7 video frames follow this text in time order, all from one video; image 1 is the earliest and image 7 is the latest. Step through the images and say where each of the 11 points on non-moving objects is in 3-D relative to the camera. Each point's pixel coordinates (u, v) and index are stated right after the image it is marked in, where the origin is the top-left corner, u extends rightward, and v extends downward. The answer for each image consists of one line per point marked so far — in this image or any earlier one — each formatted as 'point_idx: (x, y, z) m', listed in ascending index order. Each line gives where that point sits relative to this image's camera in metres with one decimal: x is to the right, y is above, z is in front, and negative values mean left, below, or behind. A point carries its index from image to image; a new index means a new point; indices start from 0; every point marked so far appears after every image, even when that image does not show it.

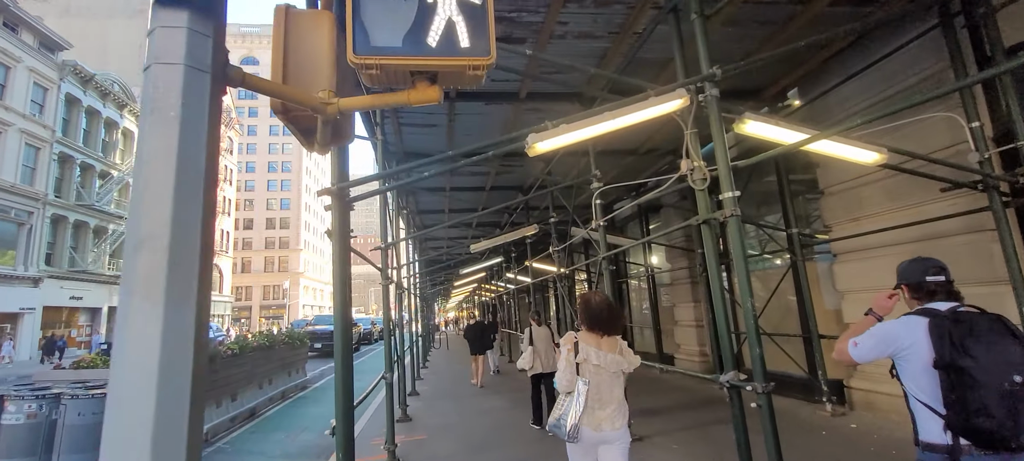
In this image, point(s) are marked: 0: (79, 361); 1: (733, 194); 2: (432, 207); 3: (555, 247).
0: (-5.6, -1.7, +6.3) m
1: (+1.4, +0.2, +3.2) m
2: (-1.9, +0.6, +11.7) m
3: (+0.7, -0.3, +8.2) m
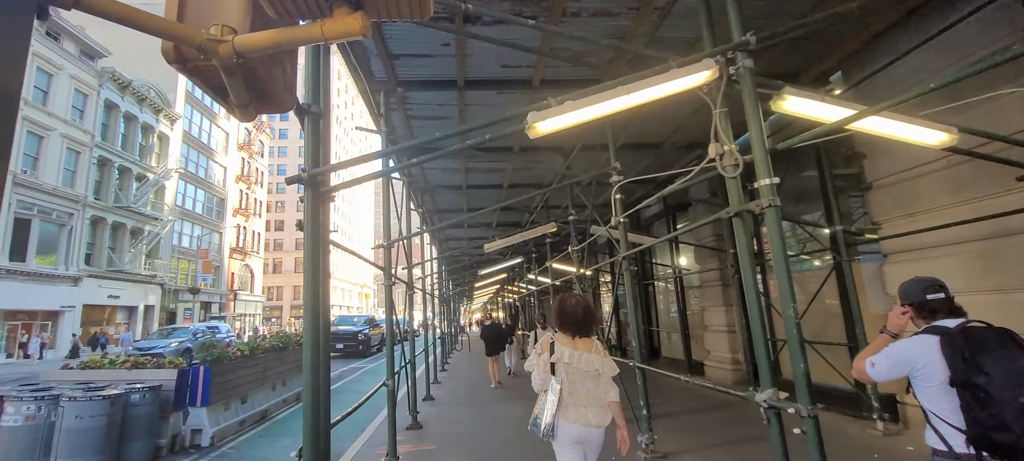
0: (-5.4, -1.7, +6.2) m
1: (+1.4, +0.3, +2.7) m
2: (-1.4, +0.6, +11.4) m
3: (+1.0, -0.3, +7.8) m
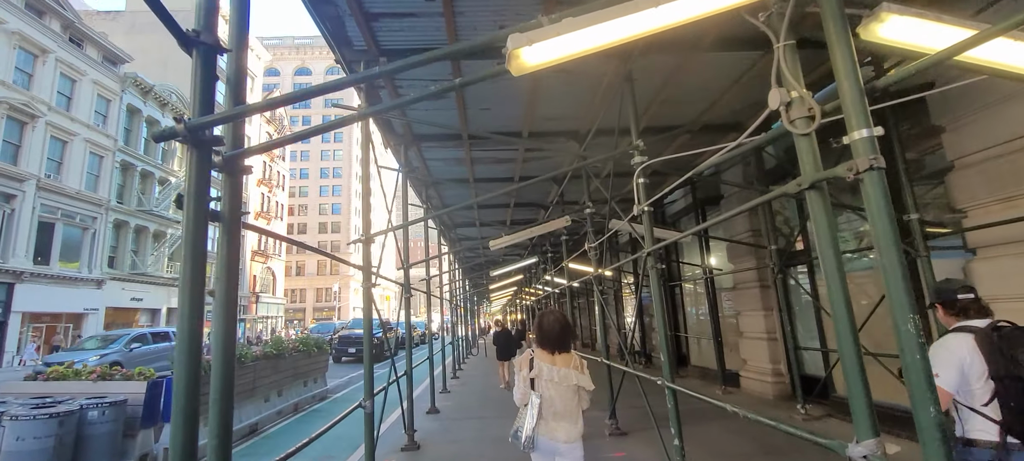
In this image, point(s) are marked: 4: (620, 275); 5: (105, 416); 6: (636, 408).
0: (-5.3, -1.6, +5.6) m
1: (+1.3, +0.4, +1.8) m
2: (-1.1, +0.6, +10.6) m
3: (+1.1, -0.2, +6.9) m
4: (+2.9, -1.2, +12.9) m
5: (-4.1, -1.9, +5.0) m
6: (+2.0, -2.9, +7.8) m
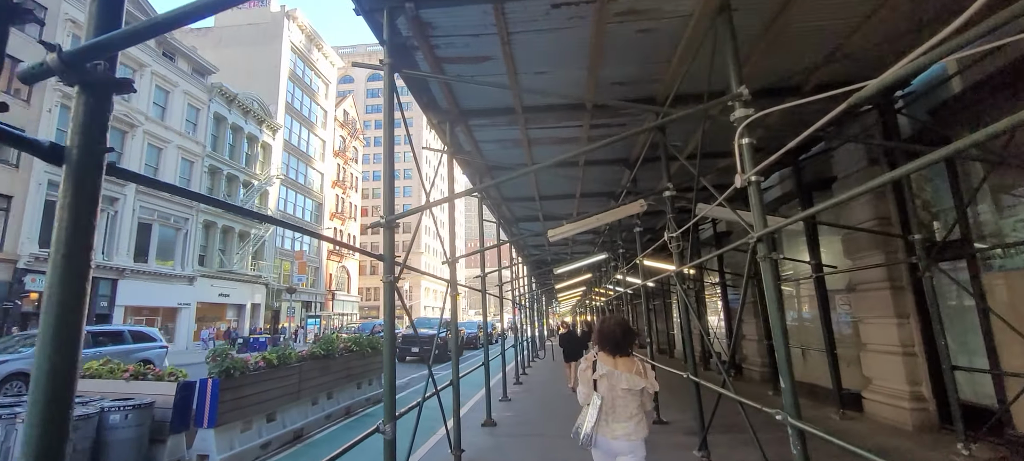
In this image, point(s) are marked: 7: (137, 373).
0: (-4.7, -1.5, +5.4) m
1: (+1.4, +0.5, +0.7) m
2: (+0.2, +0.7, +9.8) m
3: (+1.9, 0.0, +5.8) m
4: (+4.4, -1.0, +11.5) m
5: (-3.6, -1.8, +4.6) m
6: (+2.9, -2.7, +6.6) m
7: (-4.1, -1.5, +5.3) m
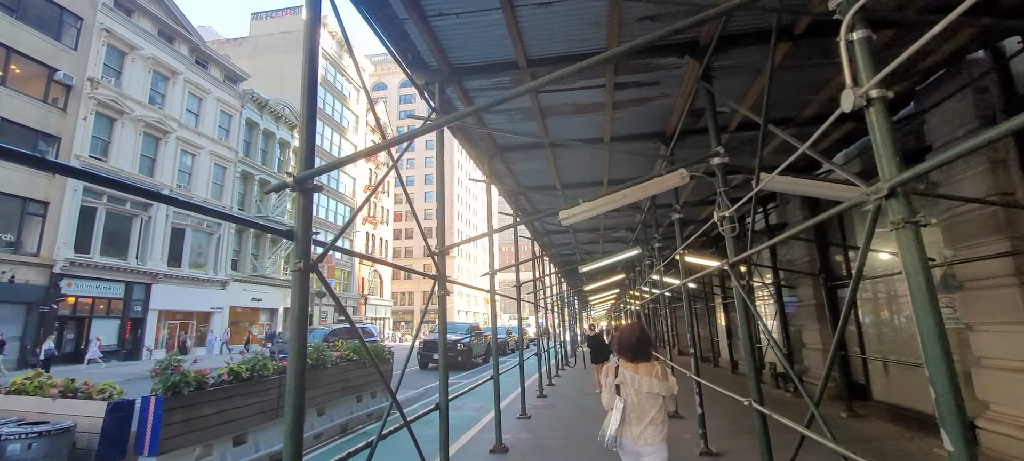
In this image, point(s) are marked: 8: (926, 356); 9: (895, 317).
0: (-4.6, -1.4, +4.6) m
1: (+1.1, +0.7, -0.5) m
2: (+0.5, +0.9, +8.6) m
3: (+1.9, +0.1, +4.5) m
4: (+4.9, -0.8, +10.0) m
5: (-3.6, -1.7, +3.7) m
6: (+3.1, -2.5, +5.2) m
7: (-4.0, -1.4, +4.5) m
8: (+1.5, -0.4, +1.7) m
9: (+5.1, -1.4, +7.2) m
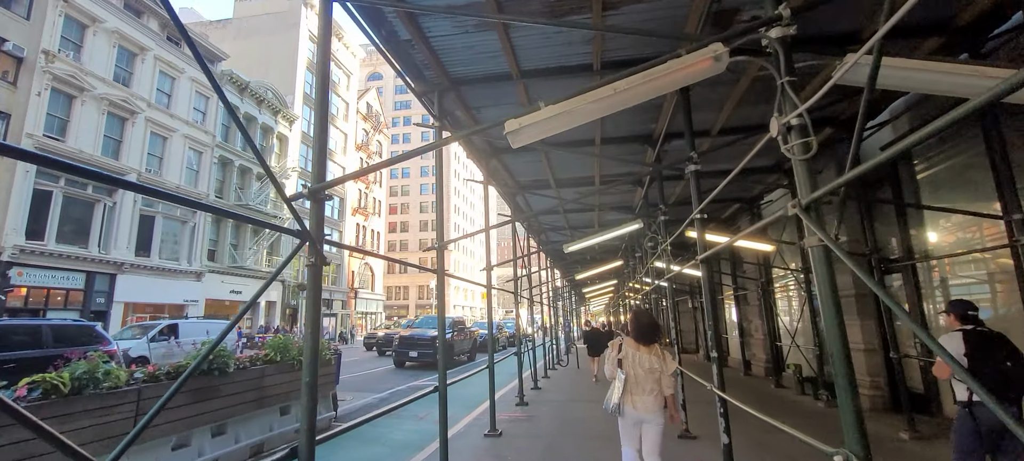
0: (-5.0, -1.0, +2.9) m
1: (+0.6, +1.1, -2.2) m
2: (+0.1, +1.3, +6.9) m
3: (+1.5, +0.5, +2.8) m
4: (+4.5, -0.4, +8.3) m
5: (-4.0, -1.3, +2.0) m
6: (+2.6, -2.2, +3.5) m
7: (-4.4, -1.0, +2.8) m
8: (+1.0, -0.1, 0.0) m
9: (+4.7, -1.0, +5.5) m
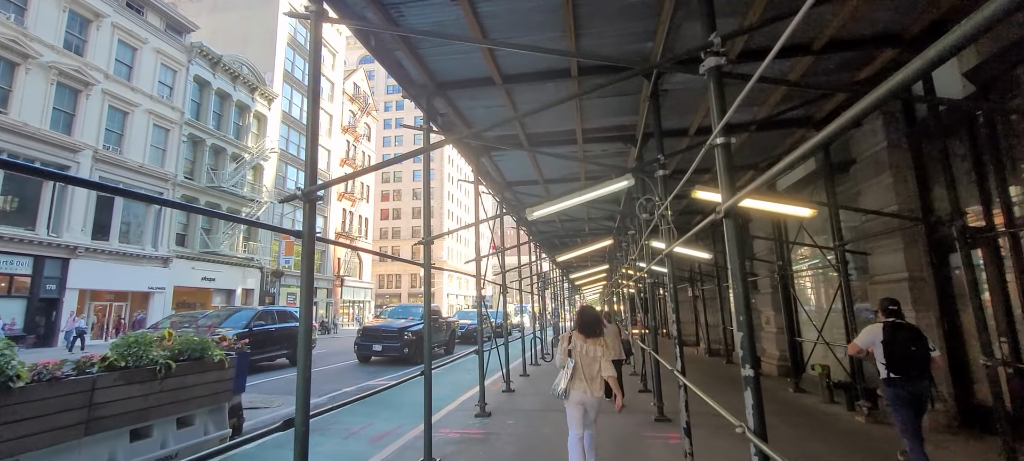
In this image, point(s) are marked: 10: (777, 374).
0: (-5.6, -0.7, +1.1) m
1: (+0.1, +1.3, -4.0) m
2: (-0.5, +1.7, +5.2) m
3: (+1.0, +0.8, +1.1) m
4: (+3.9, 0.0, +6.6) m
5: (-4.6, -0.9, +0.3) m
6: (+2.1, -1.8, +1.8) m
7: (-5.0, -0.7, +1.0) m
8: (+0.5, +0.2, -1.7) m
9: (+4.1, -0.6, +3.8) m
10: (+5.1, -2.8, +9.5) m
